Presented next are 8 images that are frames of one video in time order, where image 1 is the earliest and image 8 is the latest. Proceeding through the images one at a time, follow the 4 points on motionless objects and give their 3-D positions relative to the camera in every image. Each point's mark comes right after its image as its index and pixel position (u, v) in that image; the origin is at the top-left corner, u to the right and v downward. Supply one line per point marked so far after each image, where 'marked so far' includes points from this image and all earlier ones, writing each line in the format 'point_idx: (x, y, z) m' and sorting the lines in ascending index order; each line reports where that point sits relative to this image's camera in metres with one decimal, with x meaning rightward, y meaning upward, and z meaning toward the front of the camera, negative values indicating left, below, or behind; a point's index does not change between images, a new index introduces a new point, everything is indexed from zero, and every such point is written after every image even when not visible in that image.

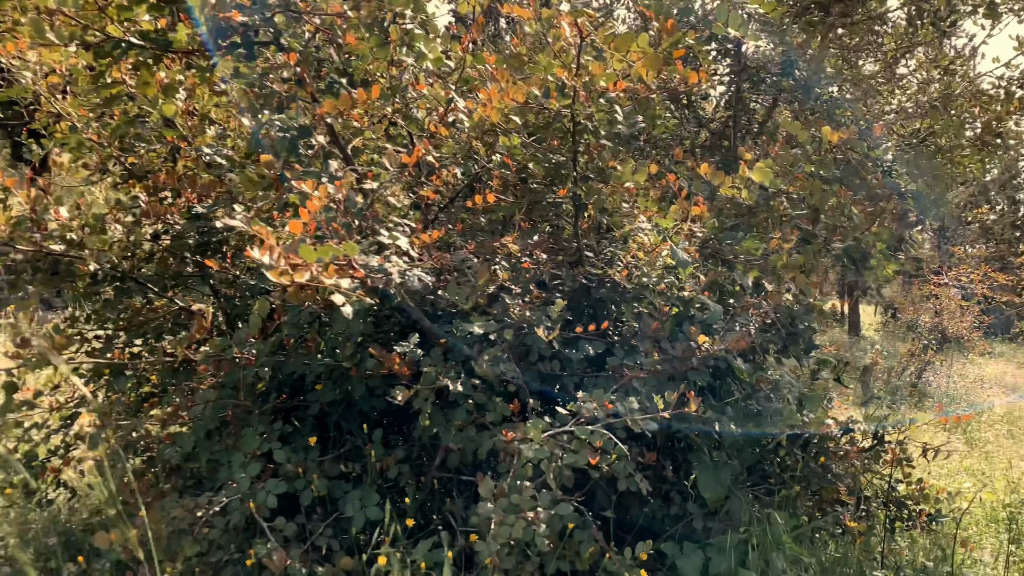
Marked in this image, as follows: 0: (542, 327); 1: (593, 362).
0: (+0.1, -0.1, +2.0) m
1: (+0.2, -0.2, +2.3) m
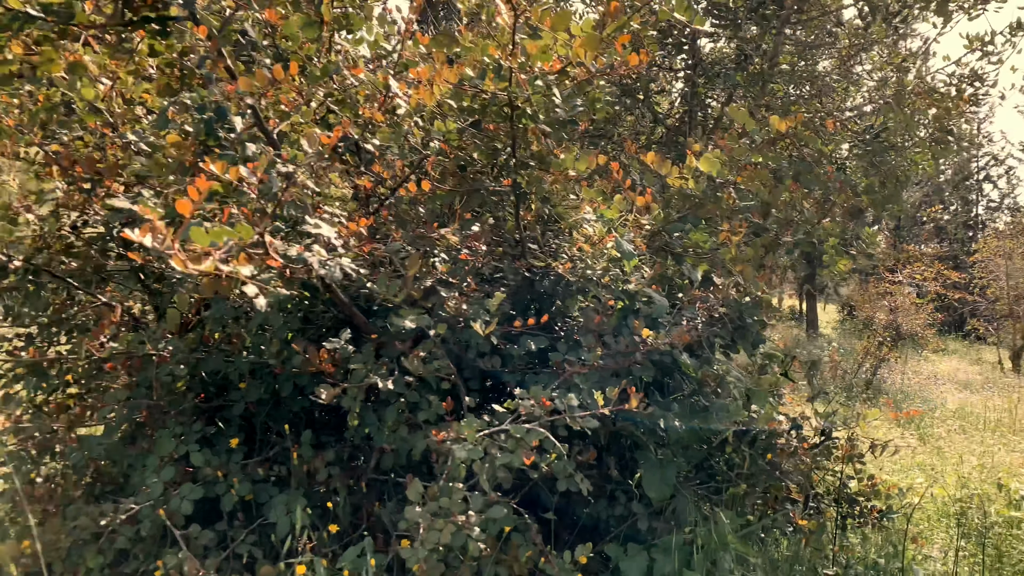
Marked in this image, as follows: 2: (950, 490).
0: (-0.1, -0.1, +1.9) m
1: (+0.1, -0.2, +2.2) m
2: (+2.6, -1.2, +4.9) m
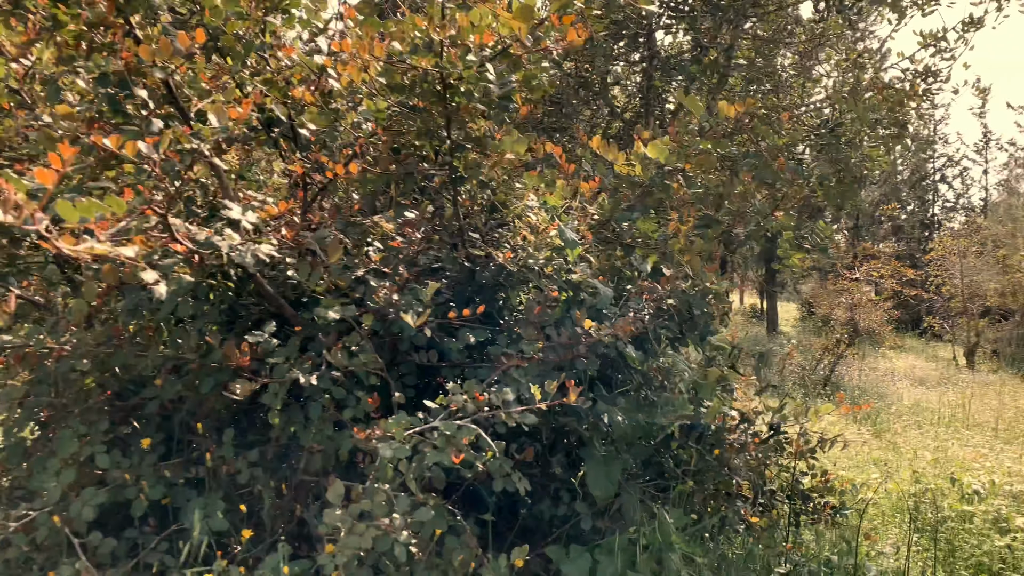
0: (-0.2, -0.1, +1.8) m
1: (-0.1, -0.2, +2.1) m
2: (+2.3, -1.2, +4.9) m
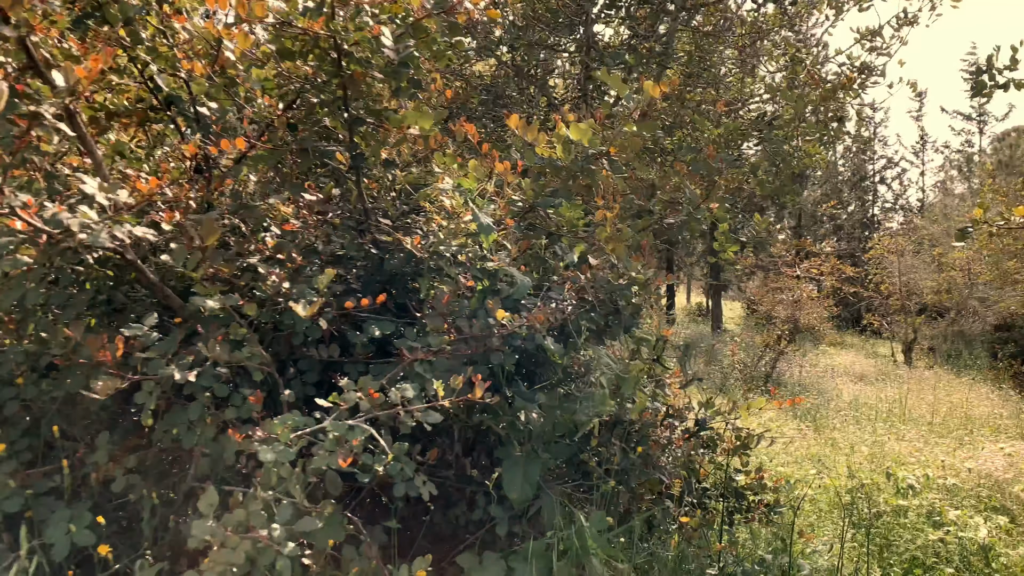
0: (-0.4, 0.0, +1.6) m
1: (-0.3, -0.1, +1.9) m
2: (+2.0, -1.1, +4.9) m
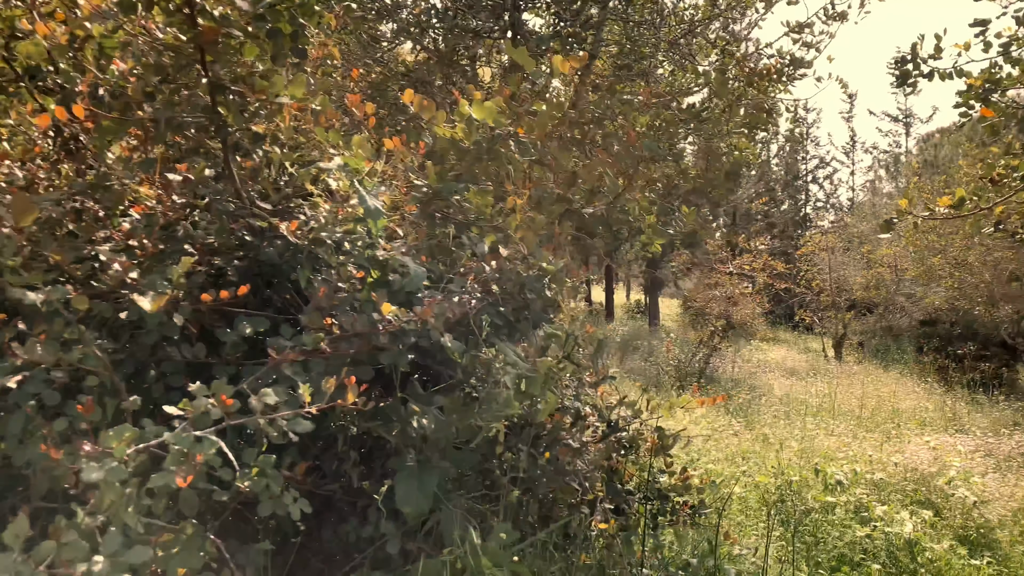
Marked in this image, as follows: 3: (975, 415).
0: (-0.6, 0.0, +1.4) m
1: (-0.5, -0.1, +1.7) m
2: (+1.5, -1.1, +4.9) m
3: (+4.9, -1.3, +8.7) m
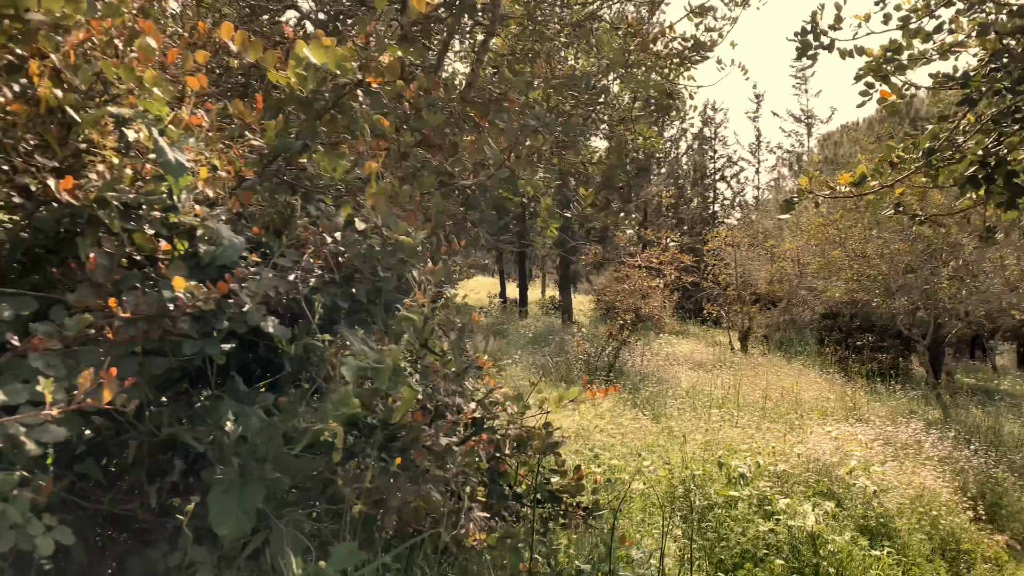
0: (-0.9, 0.0, +1.1) m
1: (-0.8, -0.1, +1.4) m
2: (+0.9, -1.1, +4.7) m
3: (+3.9, -1.2, +8.8) m
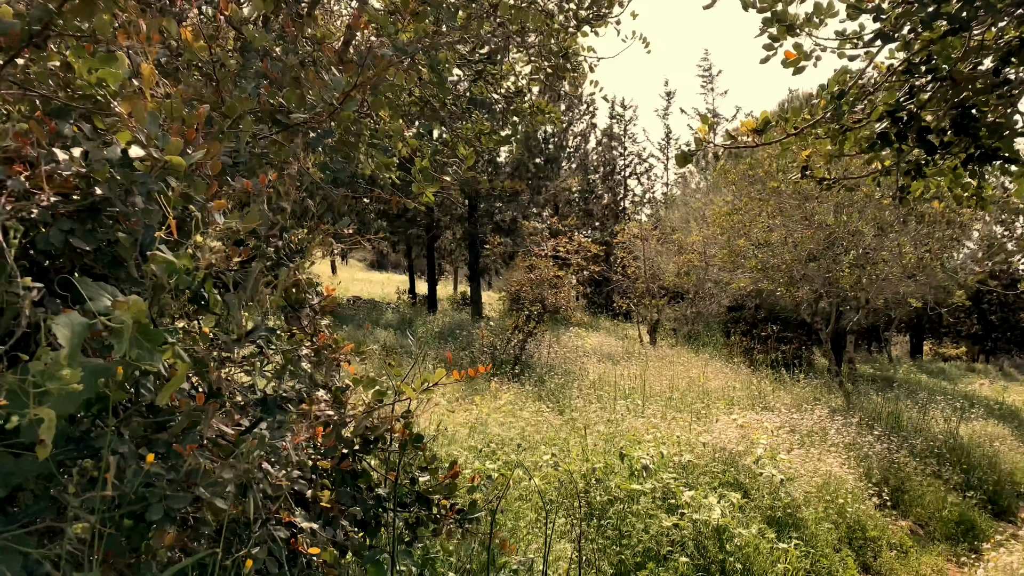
0: (-1.1, +0.1, +0.6) m
1: (-1.1, 0.0, +0.9) m
2: (+0.3, -0.9, +4.4) m
3: (+2.8, -1.1, +8.8) m
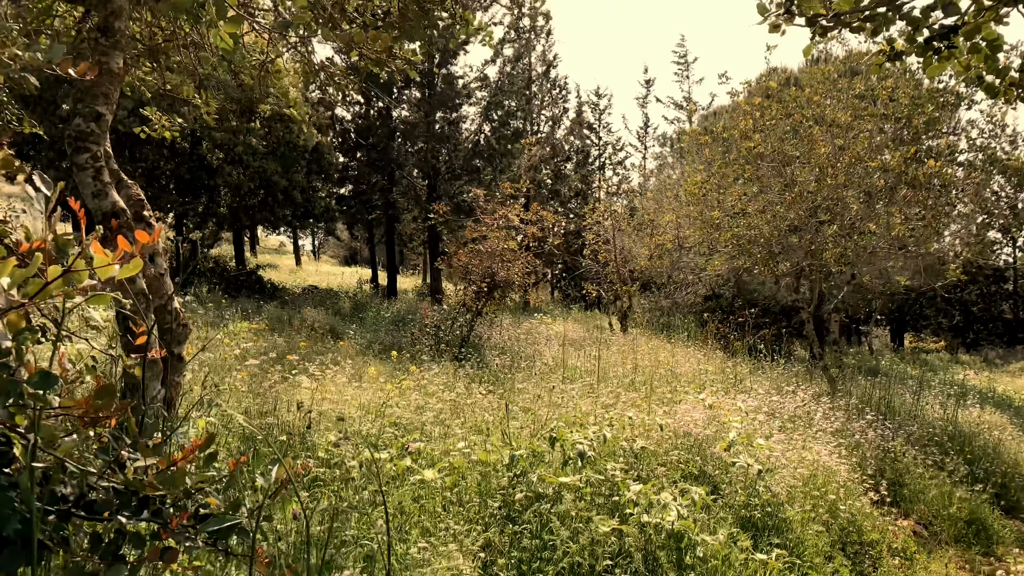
0: (-1.4, +0.4, -0.5) m
1: (-1.4, +0.3, -0.2) m
2: (-0.1, -0.7, +3.4) m
3: (+2.3, -0.8, +7.8) m
